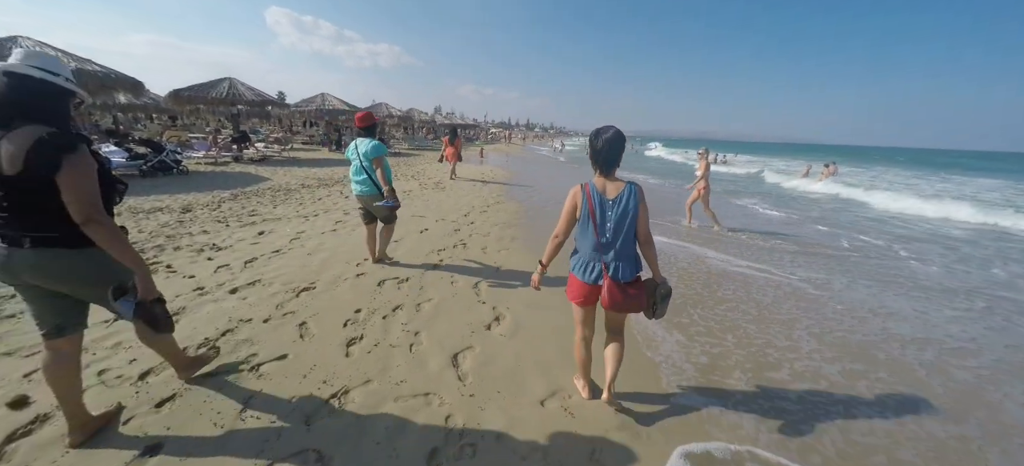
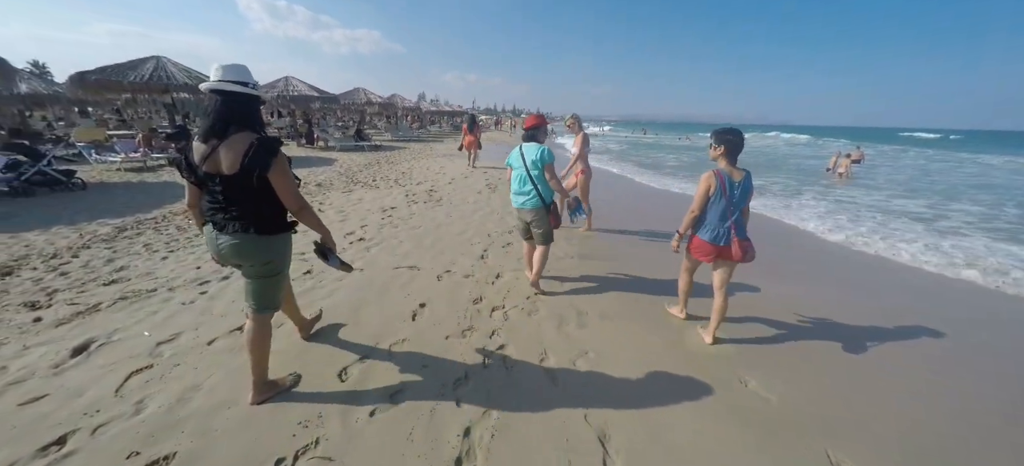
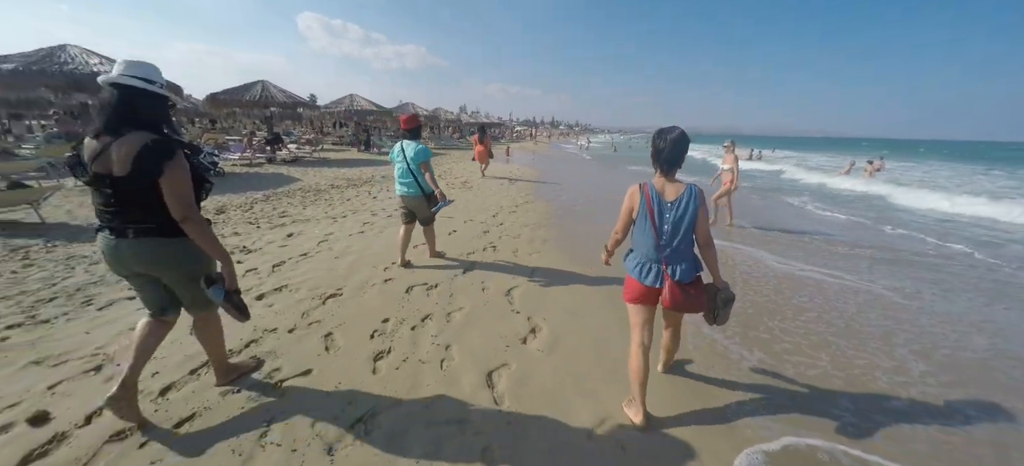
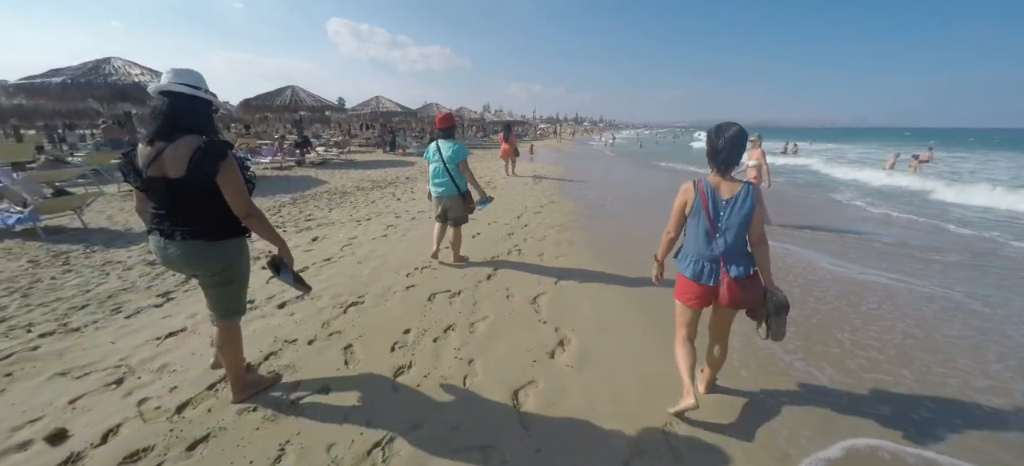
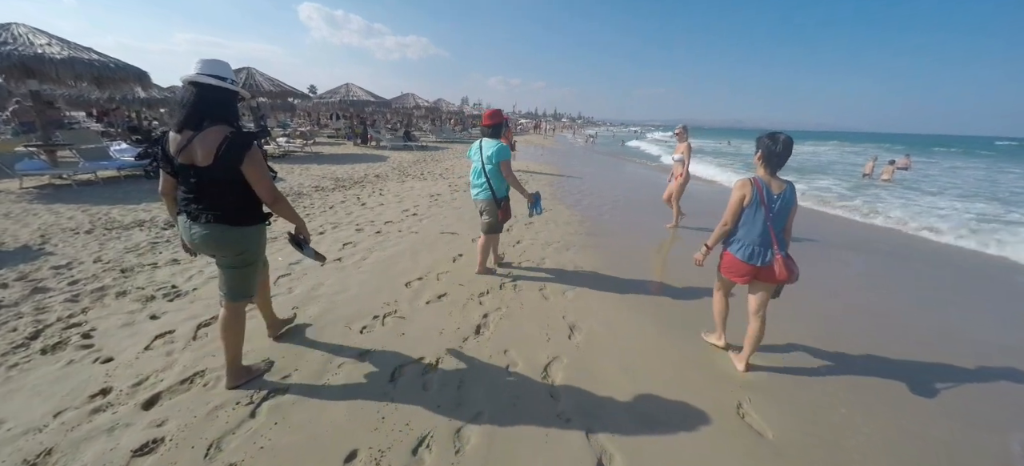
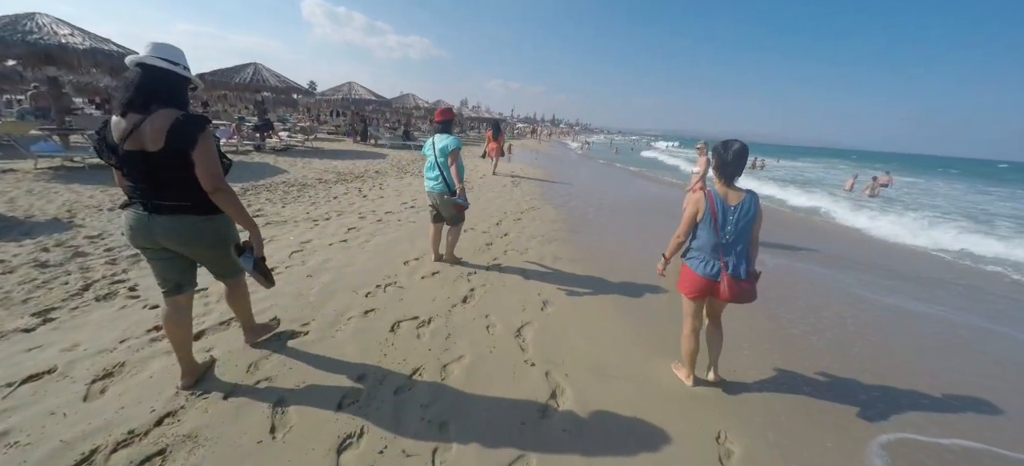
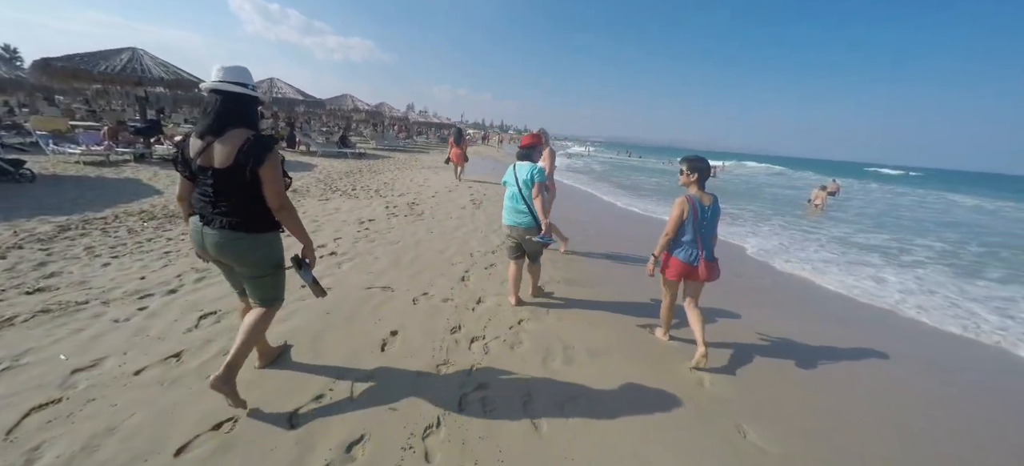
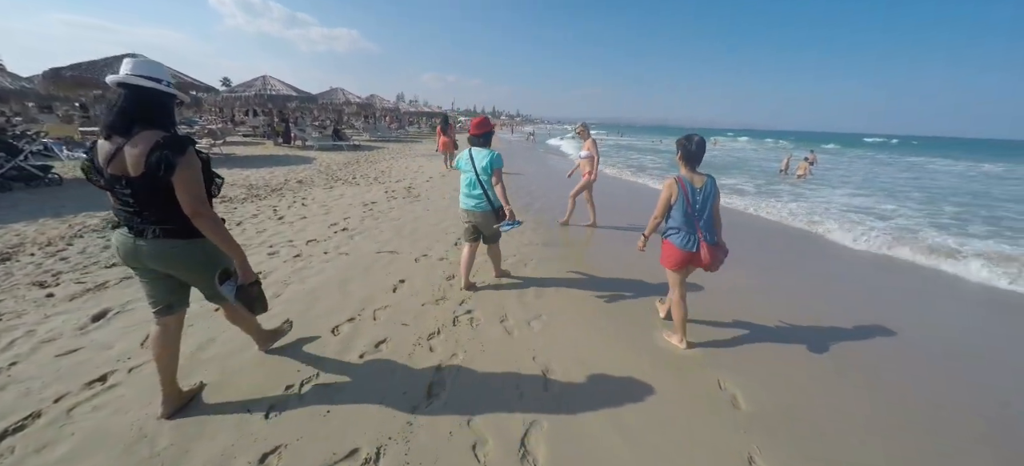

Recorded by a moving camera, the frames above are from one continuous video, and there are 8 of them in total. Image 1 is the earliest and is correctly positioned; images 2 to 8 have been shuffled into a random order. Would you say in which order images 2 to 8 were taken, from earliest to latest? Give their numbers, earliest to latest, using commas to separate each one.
3, 4, 6, 5, 8, 2, 7
